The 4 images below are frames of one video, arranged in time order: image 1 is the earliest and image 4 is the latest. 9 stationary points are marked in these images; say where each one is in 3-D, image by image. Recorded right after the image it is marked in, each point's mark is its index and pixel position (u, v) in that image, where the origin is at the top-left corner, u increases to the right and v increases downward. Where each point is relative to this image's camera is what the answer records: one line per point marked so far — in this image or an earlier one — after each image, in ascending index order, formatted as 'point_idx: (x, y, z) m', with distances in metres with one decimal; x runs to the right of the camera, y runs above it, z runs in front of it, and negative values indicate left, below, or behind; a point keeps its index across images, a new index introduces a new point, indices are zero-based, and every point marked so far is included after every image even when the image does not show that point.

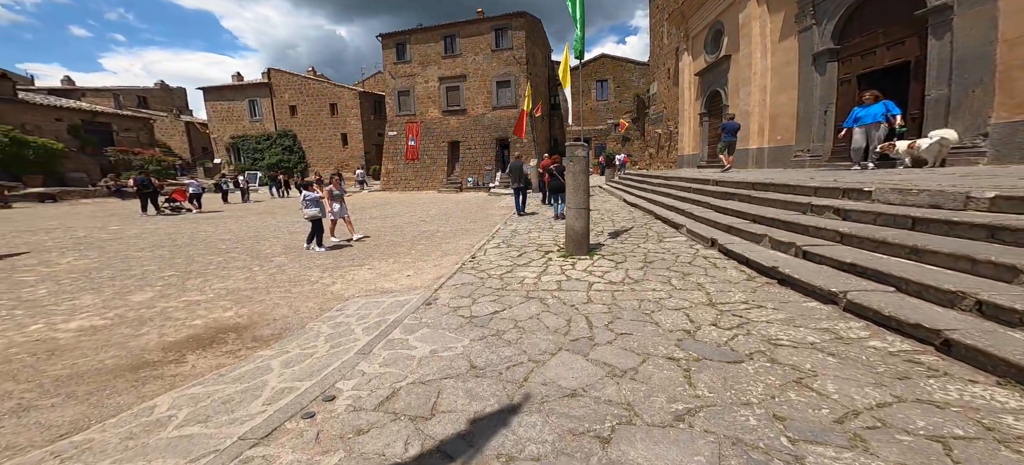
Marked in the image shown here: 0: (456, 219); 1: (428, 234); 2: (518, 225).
0: (-1.9, +0.4, +12.6) m
1: (-2.2, 0.0, +9.8) m
2: (+0.1, +0.2, +9.0) m
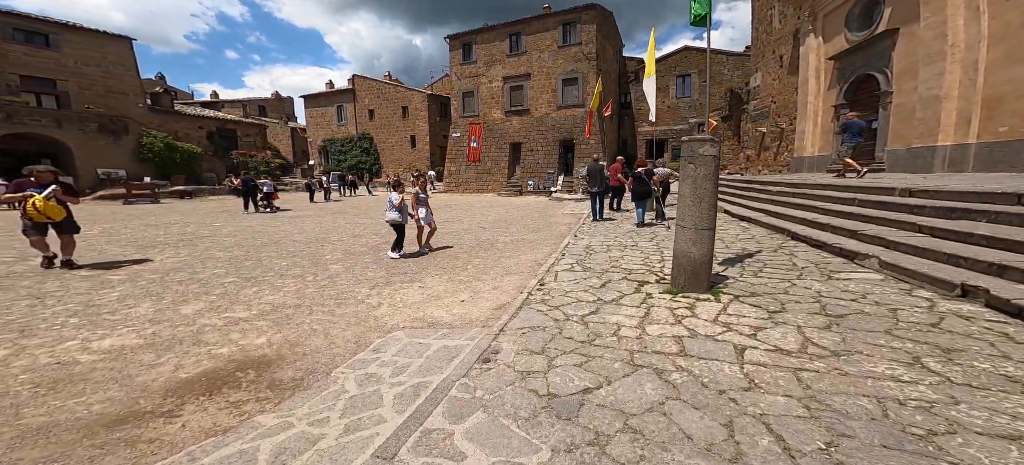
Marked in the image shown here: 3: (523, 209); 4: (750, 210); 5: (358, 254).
0: (+0.1, +0.2, +11.5) m
1: (-0.6, -0.3, +8.7) m
2: (+1.6, -0.1, +7.6) m
3: (+0.6, +1.0, +16.2) m
4: (+4.7, +0.4, +8.1) m
5: (-3.0, -0.4, +8.0) m
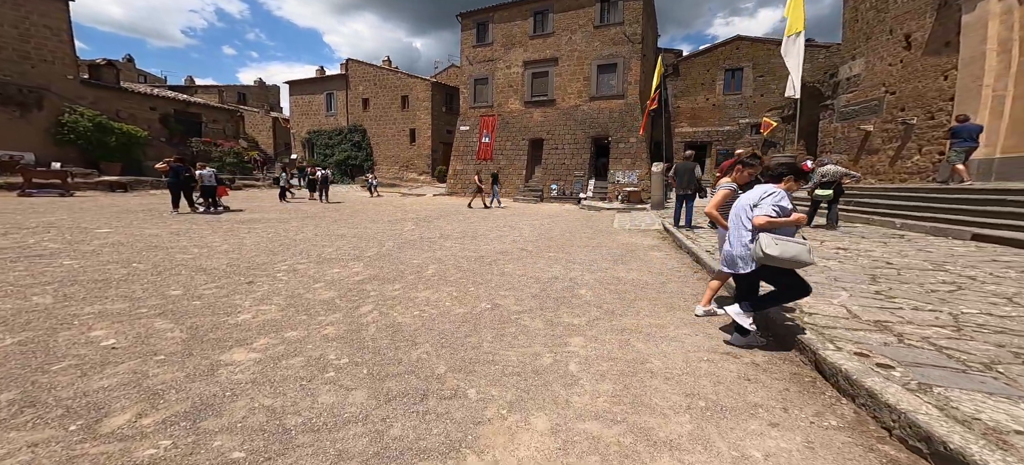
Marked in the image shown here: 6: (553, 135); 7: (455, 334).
0: (+1.3, -0.3, +7.4) m
1: (+0.6, -0.6, +4.6) m
2: (+2.8, -0.5, +3.5) m
3: (+1.6, +0.4, +12.1) m
4: (+6.0, 0.0, +4.1) m
5: (-1.8, -0.7, +3.8) m
6: (+2.0, +4.6, +19.5) m
7: (-0.5, -0.7, +3.6) m
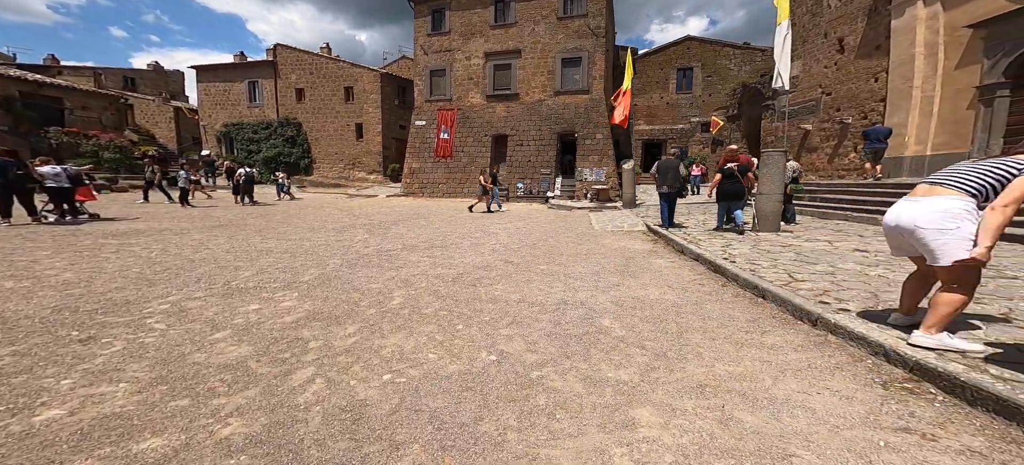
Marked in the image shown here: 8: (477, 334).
0: (+0.9, -0.4, +6.2) m
1: (+0.7, -0.7, +3.4) m
2: (+3.0, -0.5, +2.6) m
3: (+0.6, +0.3, +11.0) m
4: (+6.0, 0.0, +3.5) m
5: (-1.6, -0.8, +2.2) m
6: (+0.1, +4.4, +18.3) m
7: (-0.3, -0.8, +2.3) m
8: (-0.4, -0.7, +3.2) m
